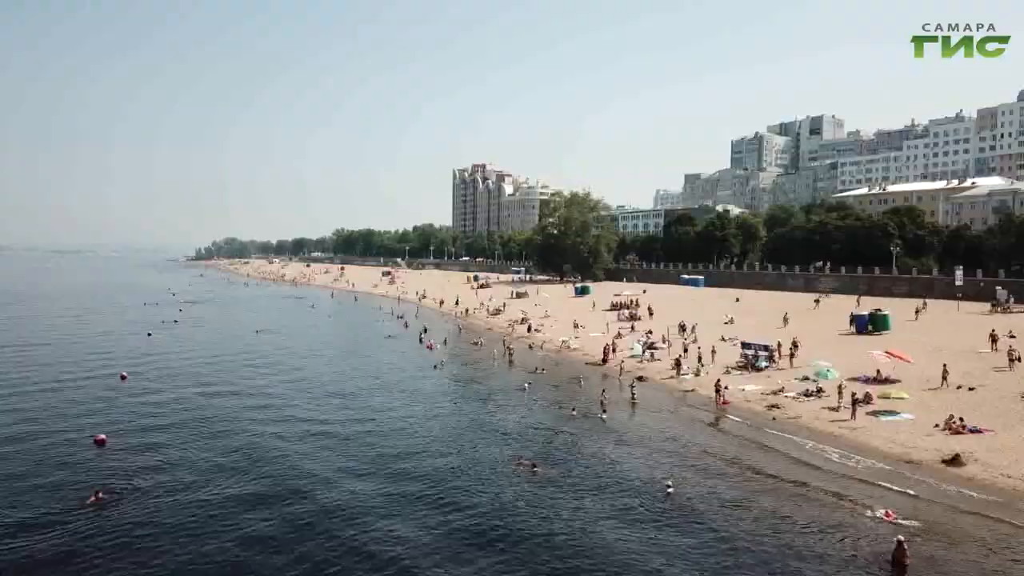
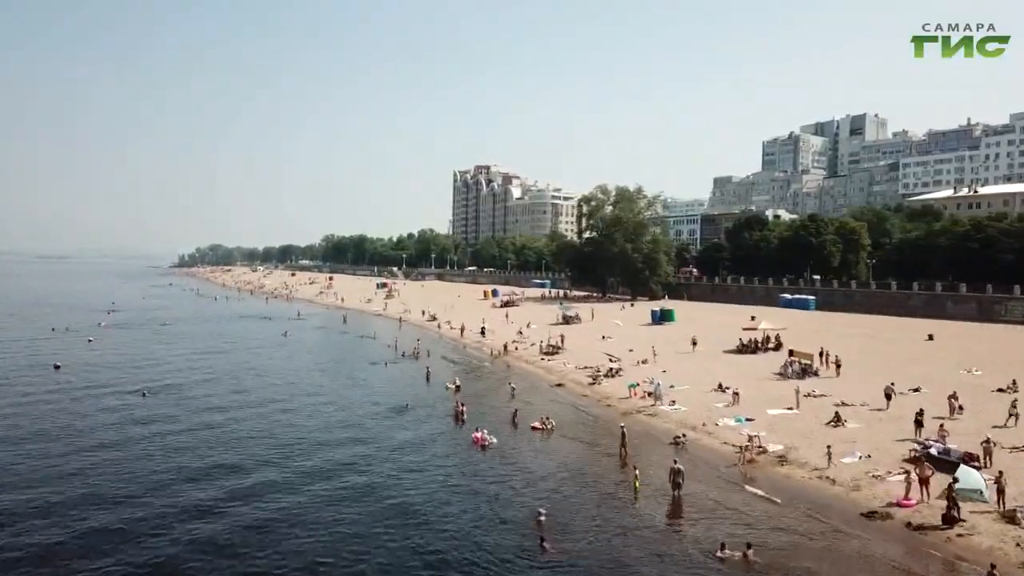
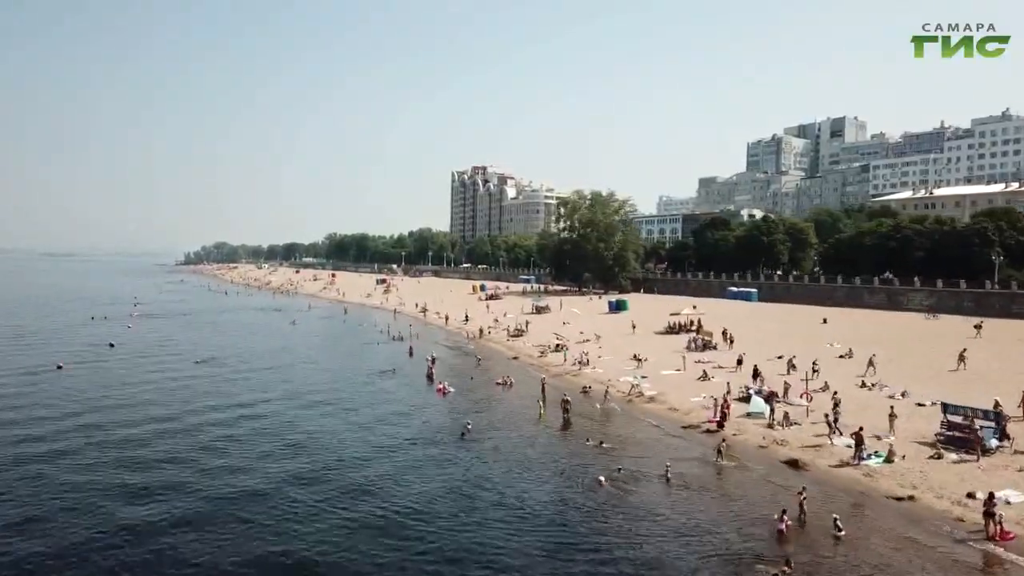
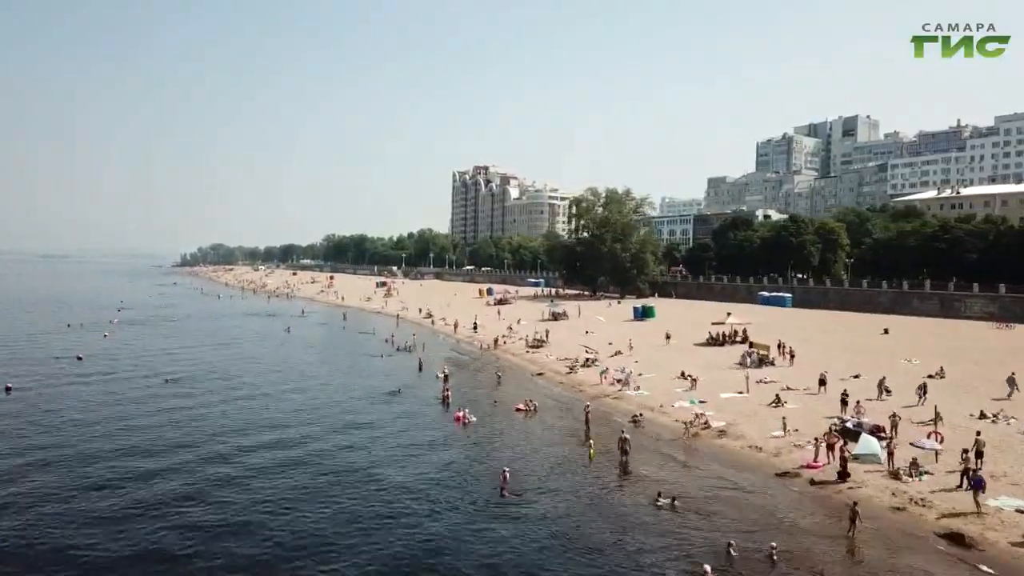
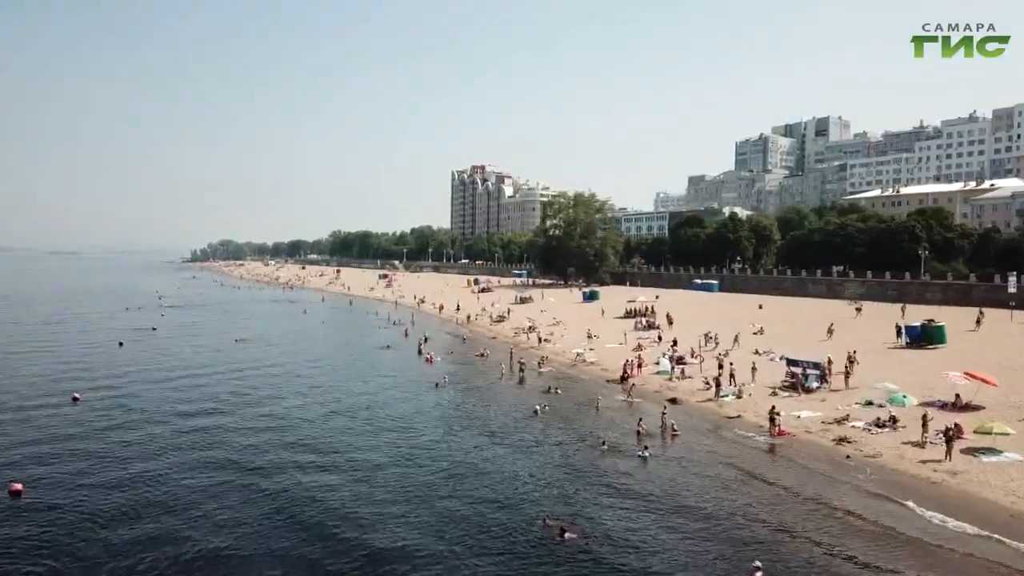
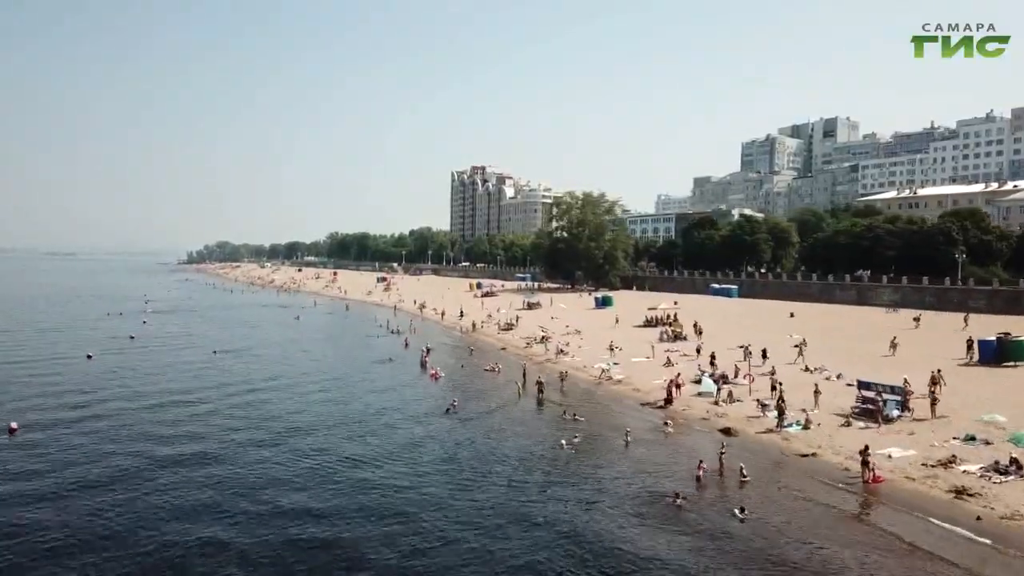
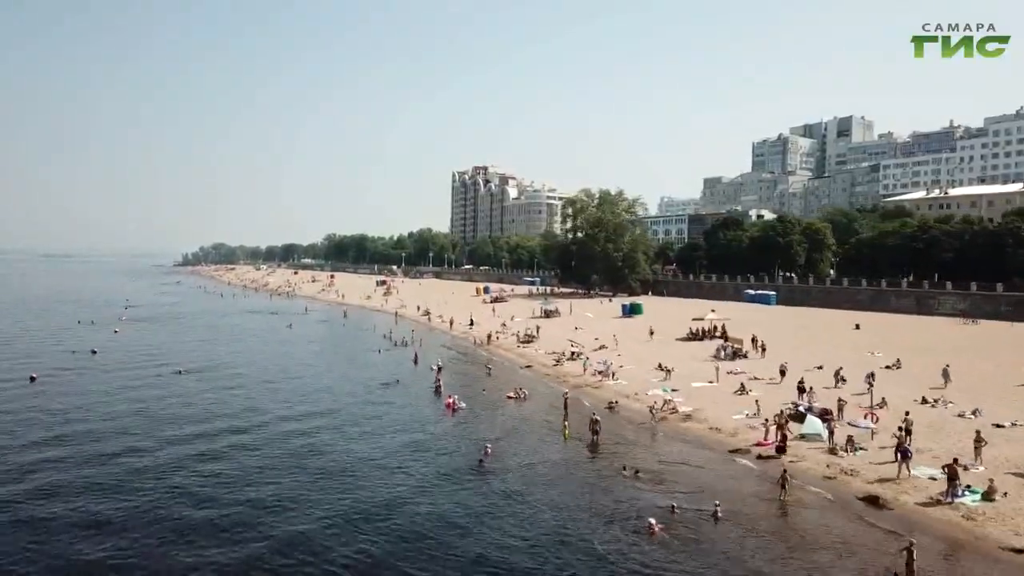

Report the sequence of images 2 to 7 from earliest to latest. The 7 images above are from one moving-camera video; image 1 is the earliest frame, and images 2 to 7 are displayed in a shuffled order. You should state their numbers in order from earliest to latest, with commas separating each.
5, 6, 3, 7, 4, 2
